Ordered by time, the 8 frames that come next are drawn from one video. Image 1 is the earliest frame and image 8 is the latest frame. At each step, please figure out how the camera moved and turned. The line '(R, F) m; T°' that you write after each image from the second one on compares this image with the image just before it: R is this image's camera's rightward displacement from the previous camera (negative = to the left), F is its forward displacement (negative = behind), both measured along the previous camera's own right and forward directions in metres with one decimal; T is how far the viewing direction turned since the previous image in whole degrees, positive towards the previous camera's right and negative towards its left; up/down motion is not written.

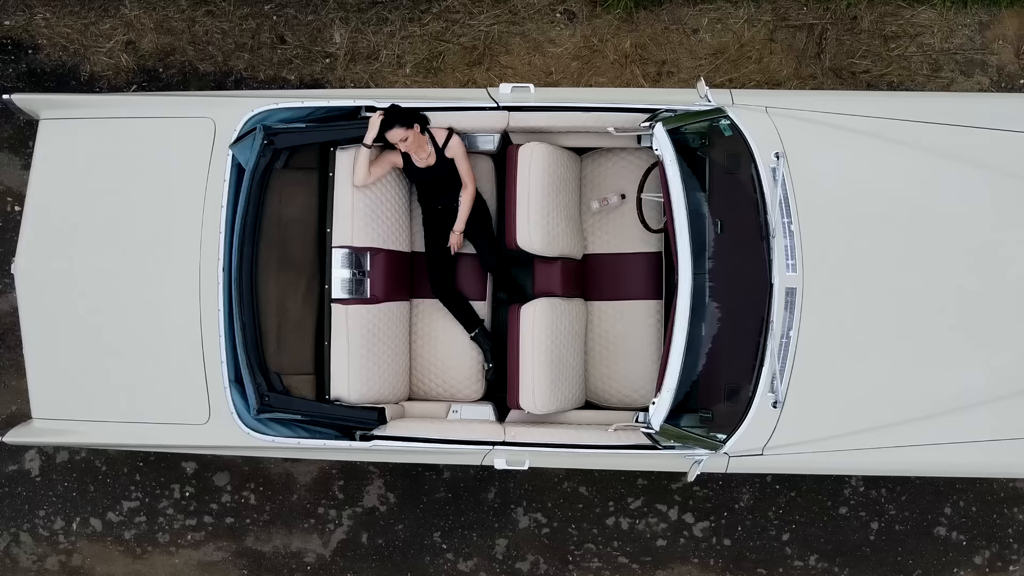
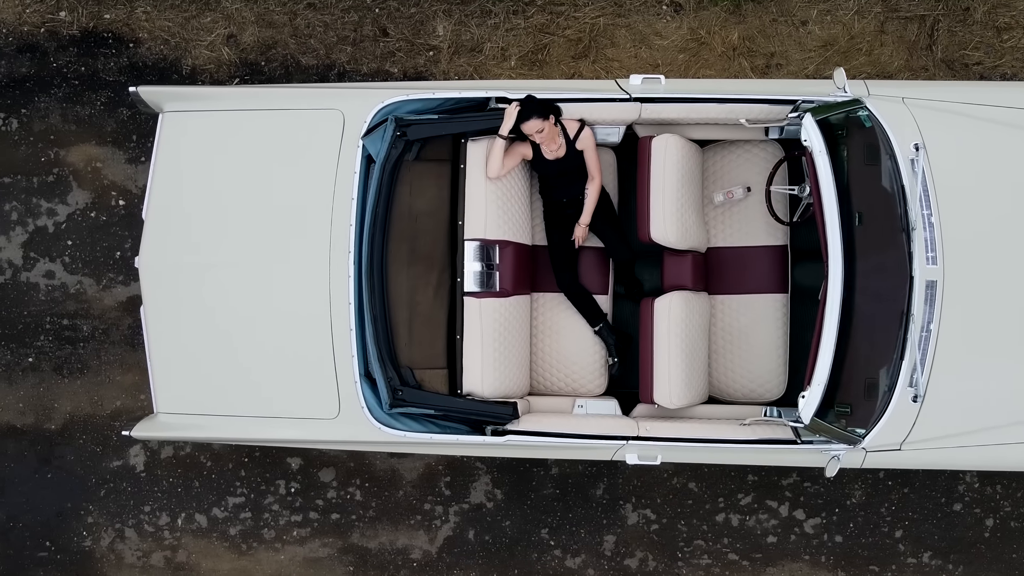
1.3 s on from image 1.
(-0.6, 0.0) m; 0°
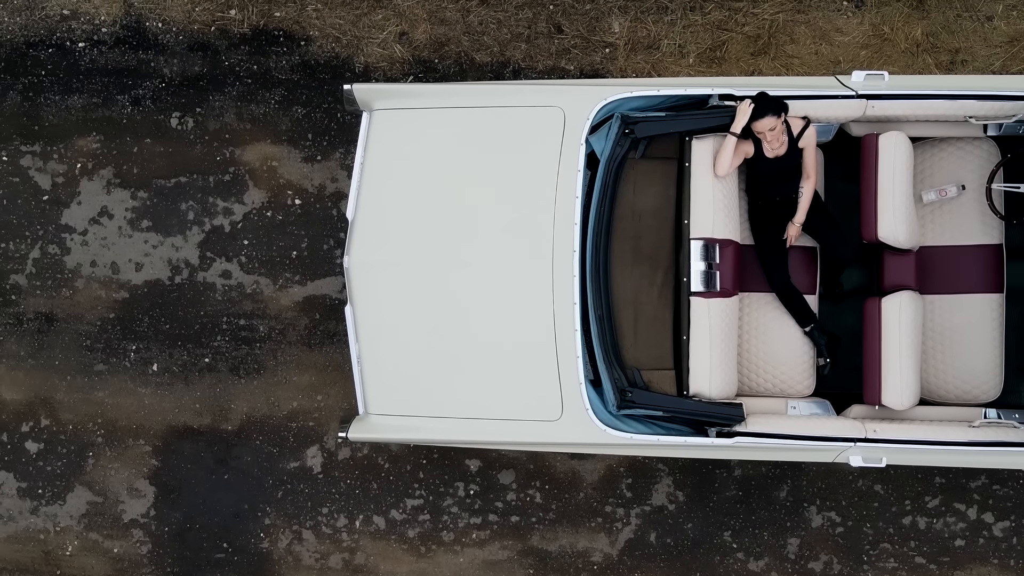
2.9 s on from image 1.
(-1.0, 0.0) m; 0°
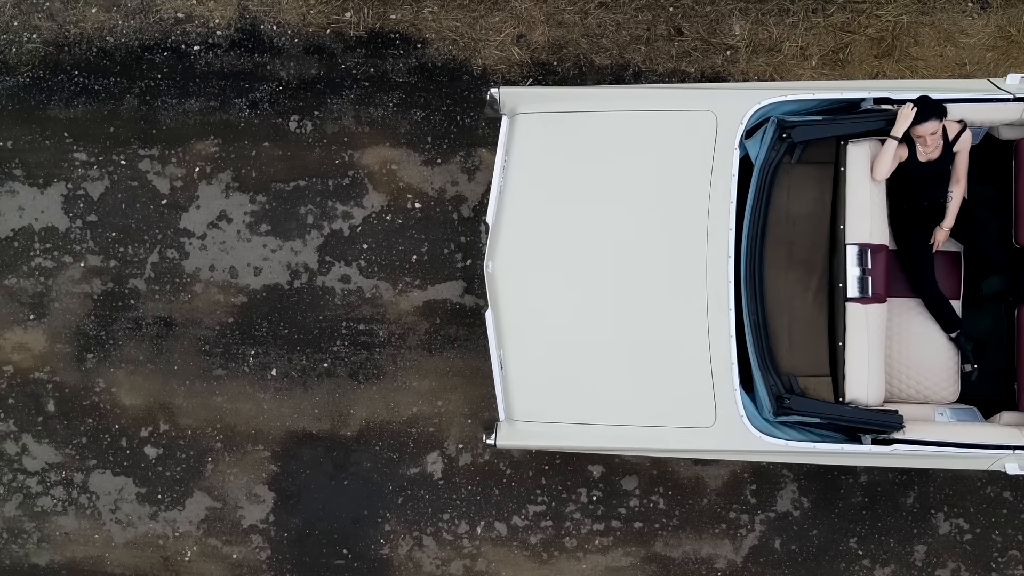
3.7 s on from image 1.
(-0.7, 0.0) m; 0°
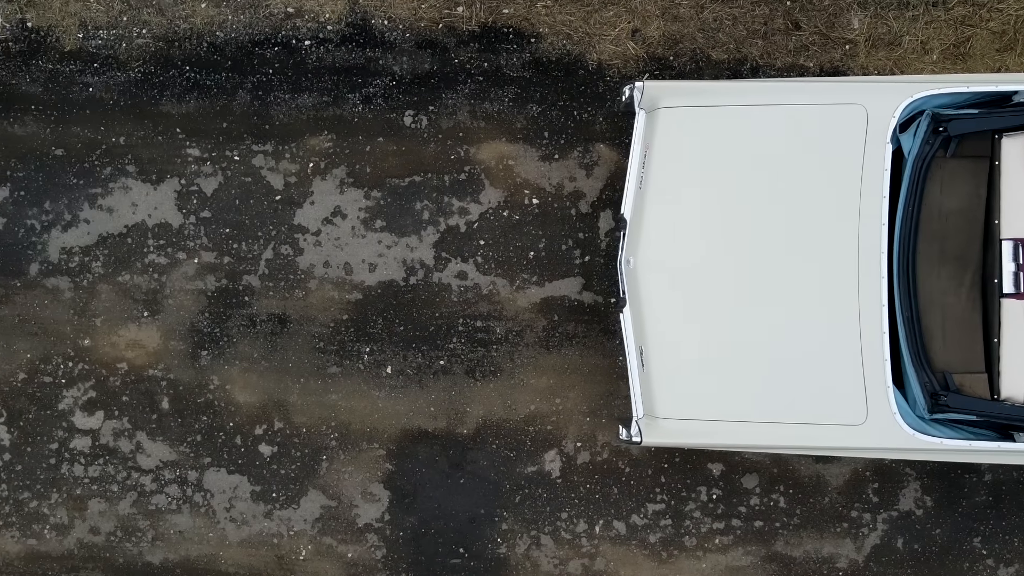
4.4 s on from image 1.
(-0.7, 0.0) m; 0°
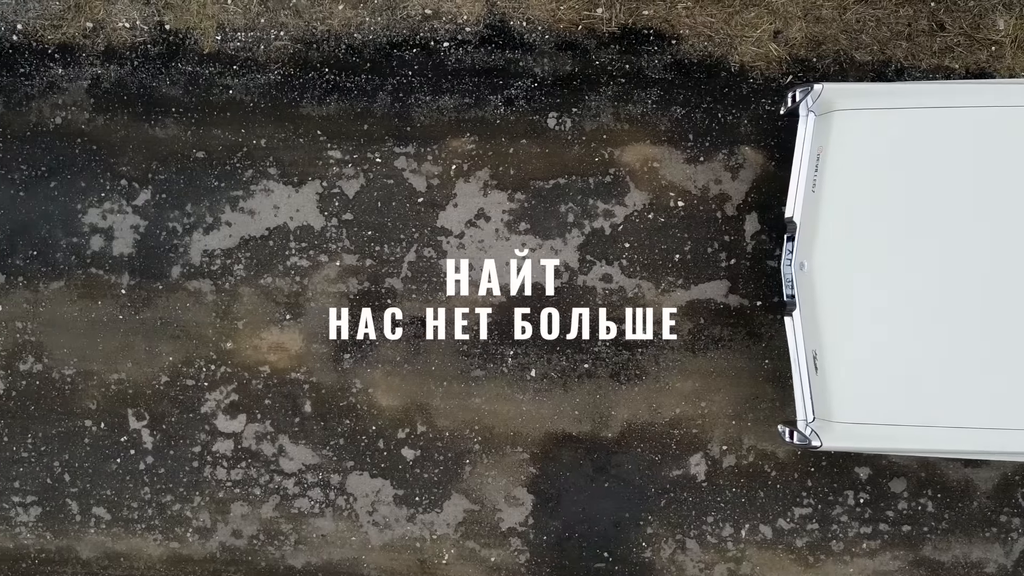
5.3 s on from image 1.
(-0.8, 0.0) m; 0°
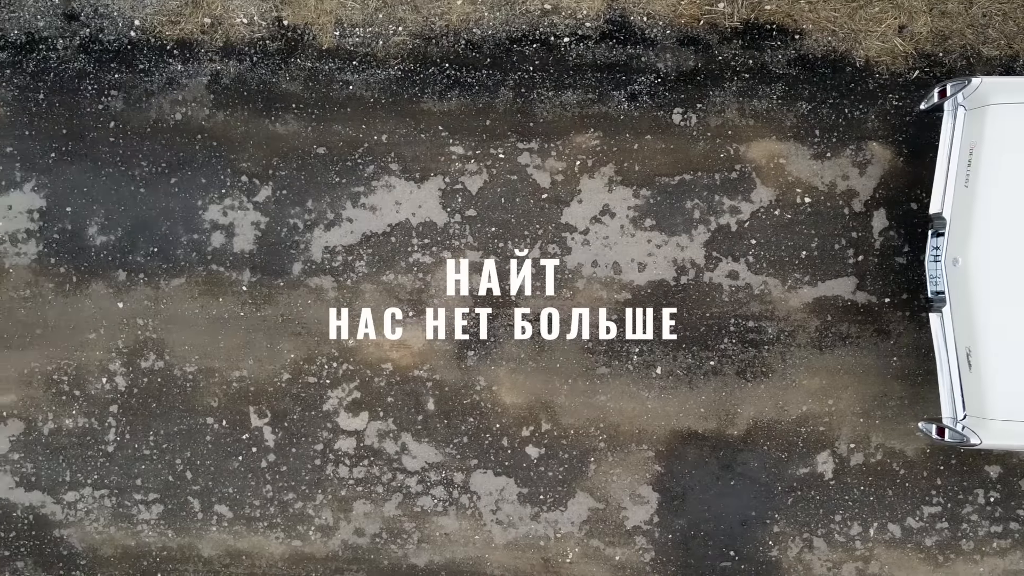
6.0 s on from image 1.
(-0.7, 0.0) m; 0°
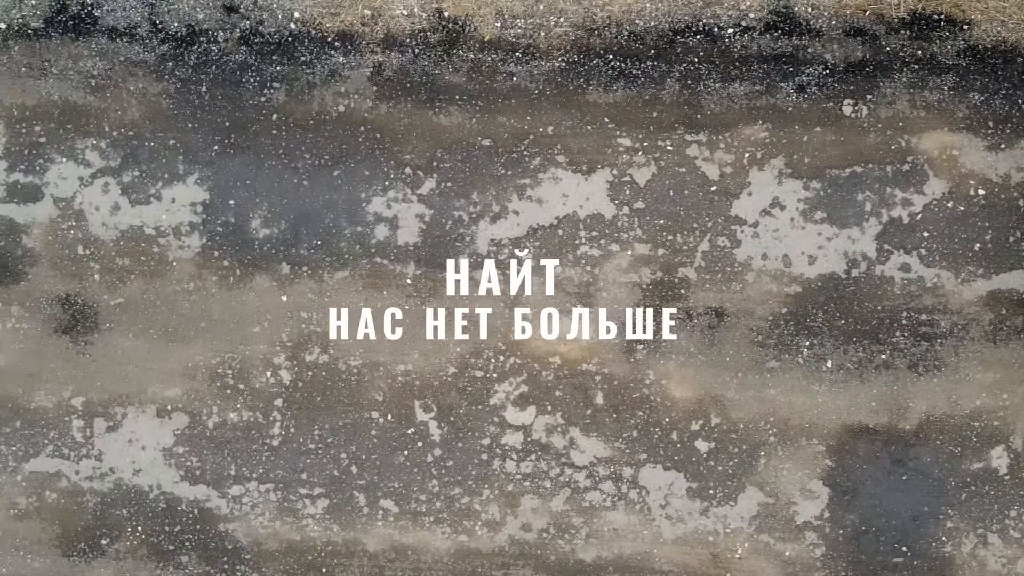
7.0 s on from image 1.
(-0.9, 0.0) m; 0°
